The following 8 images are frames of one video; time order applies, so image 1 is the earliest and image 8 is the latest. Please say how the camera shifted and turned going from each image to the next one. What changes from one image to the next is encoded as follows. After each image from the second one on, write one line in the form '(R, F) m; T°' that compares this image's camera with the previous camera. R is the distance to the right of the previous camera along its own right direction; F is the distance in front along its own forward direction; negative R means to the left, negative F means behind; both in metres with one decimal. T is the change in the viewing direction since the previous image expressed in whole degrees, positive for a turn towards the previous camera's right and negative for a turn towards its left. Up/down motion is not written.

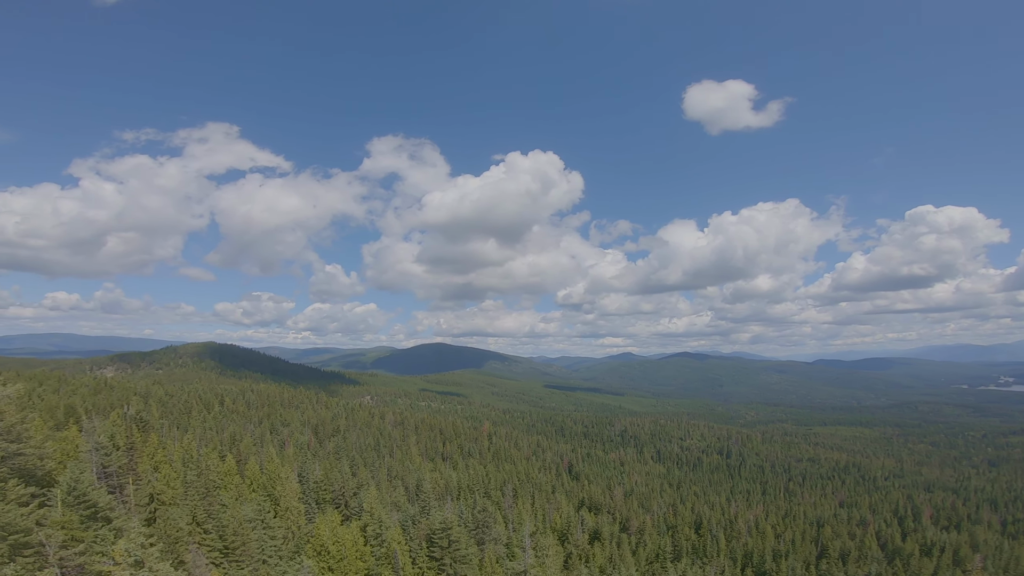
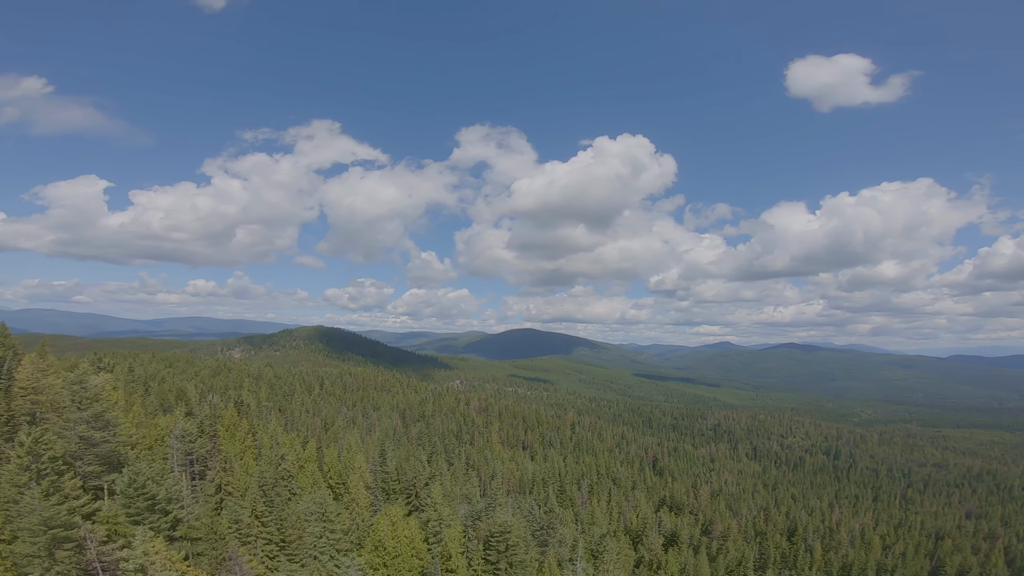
(+2.9, +2.2) m; -9°
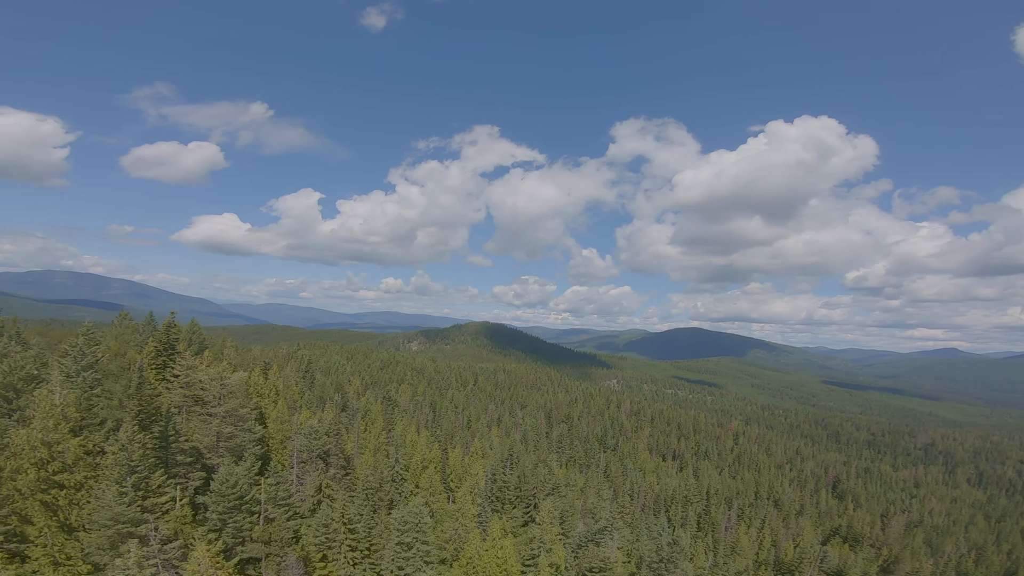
(+5.2, +4.6) m; -17°
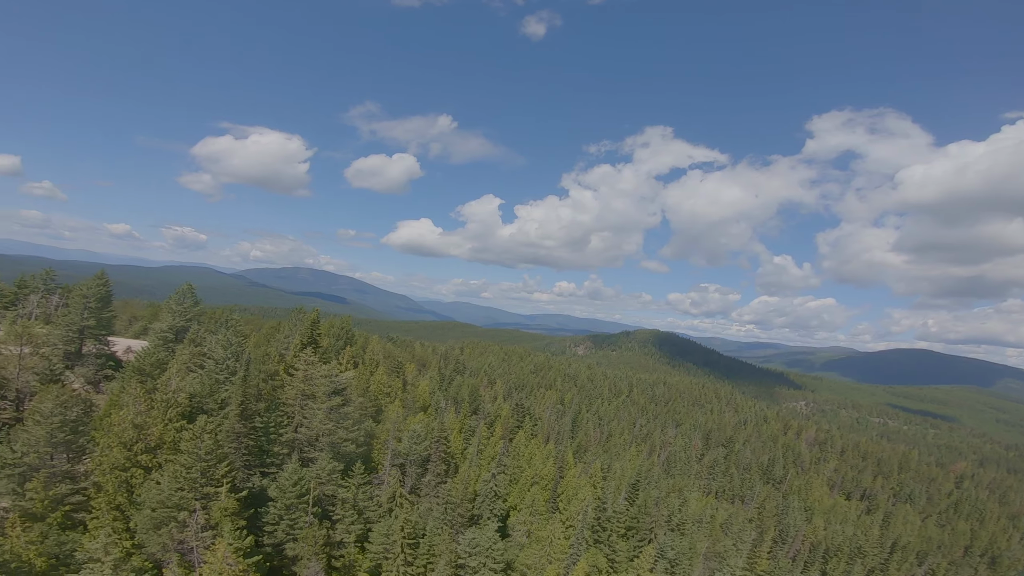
(+6.7, +5.0) m; -18°
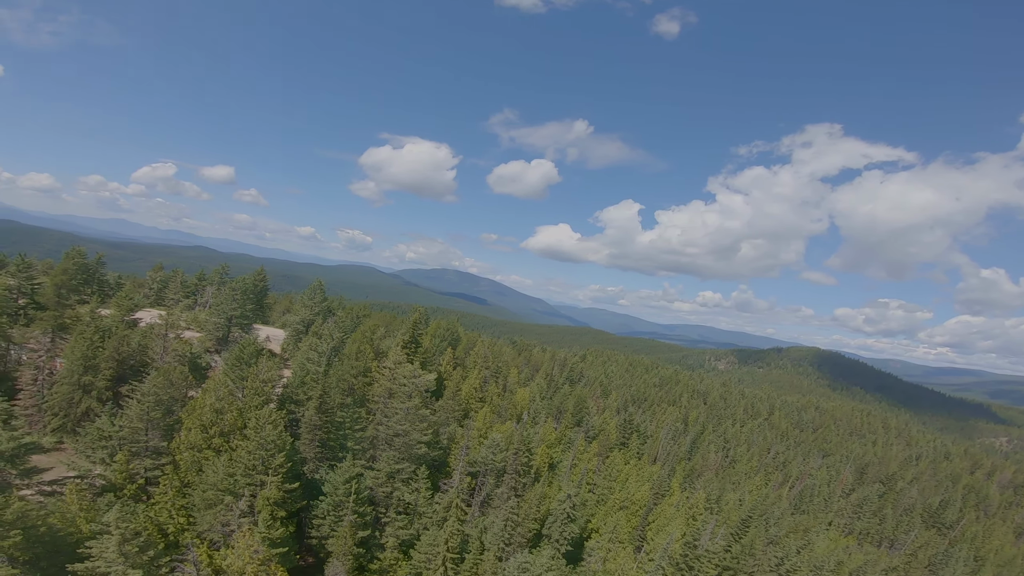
(+5.4, +2.7) m; -14°
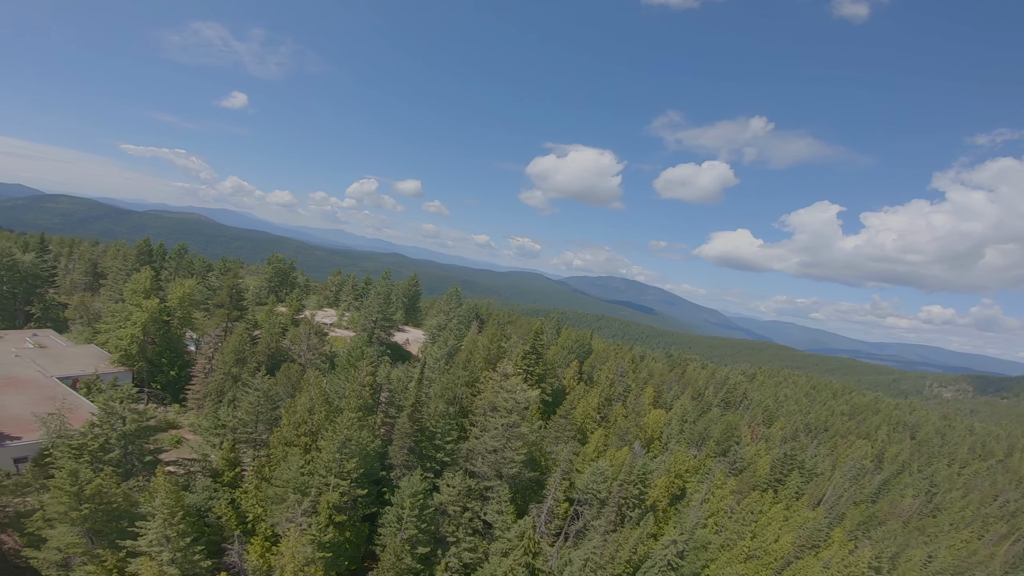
(+5.8, +3.6) m; -17°
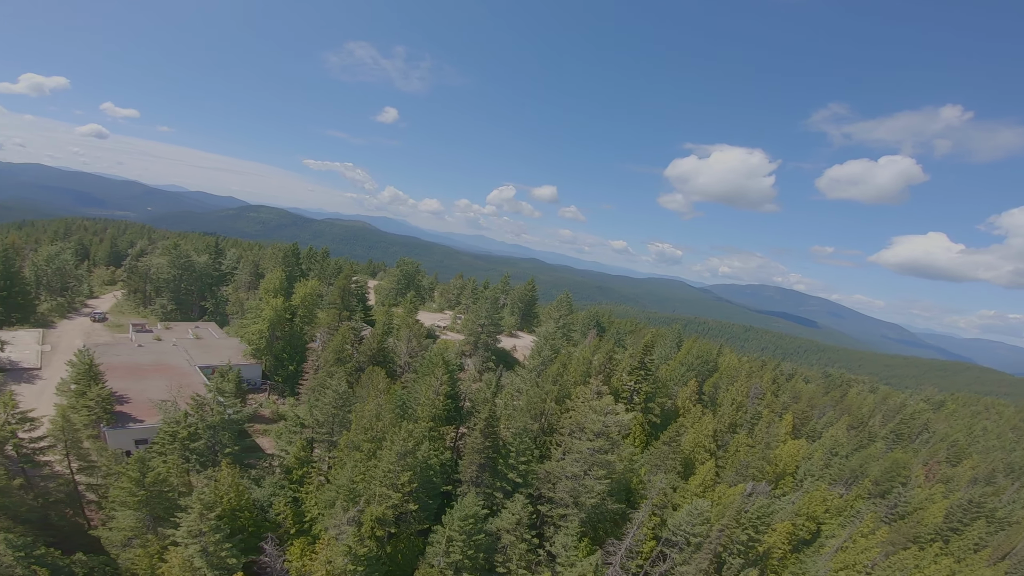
(+4.3, +3.6) m; -14°
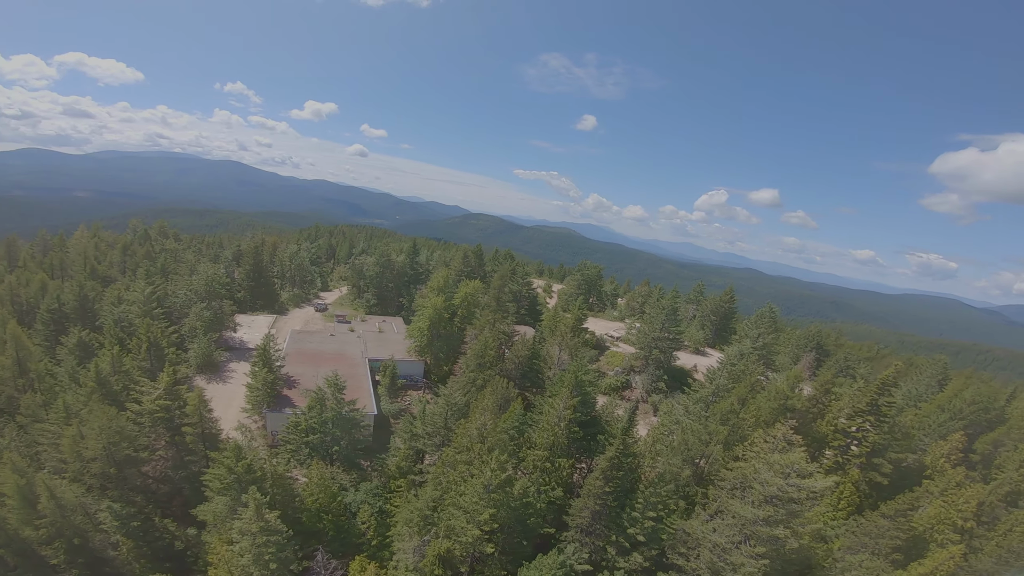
(+4.9, +6.3) m; -22°
